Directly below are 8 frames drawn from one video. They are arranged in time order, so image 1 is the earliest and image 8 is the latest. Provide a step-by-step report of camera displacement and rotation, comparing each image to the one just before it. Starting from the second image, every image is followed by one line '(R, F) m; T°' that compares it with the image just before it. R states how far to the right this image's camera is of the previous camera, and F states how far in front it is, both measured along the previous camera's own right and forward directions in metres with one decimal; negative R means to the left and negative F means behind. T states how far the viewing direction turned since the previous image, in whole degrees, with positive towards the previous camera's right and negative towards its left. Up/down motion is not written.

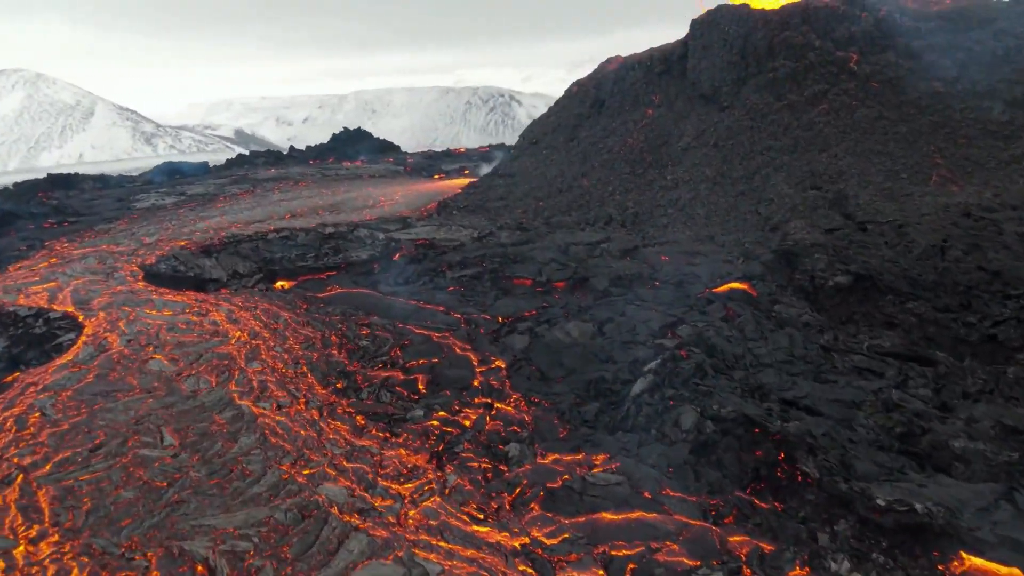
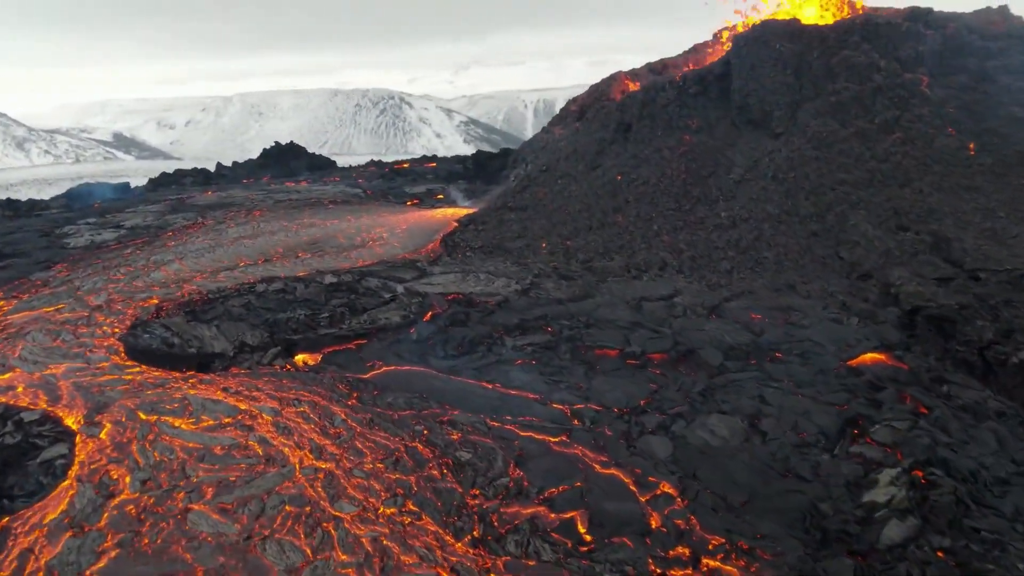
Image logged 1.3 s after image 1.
(-1.8, +2.0) m; +6°
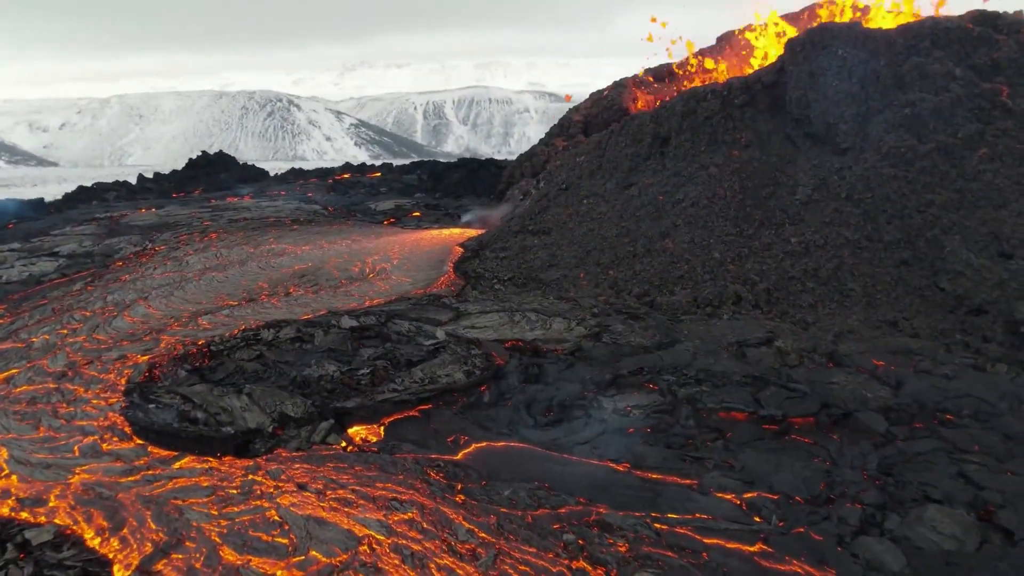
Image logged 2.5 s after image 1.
(-1.7, +1.7) m; +6°
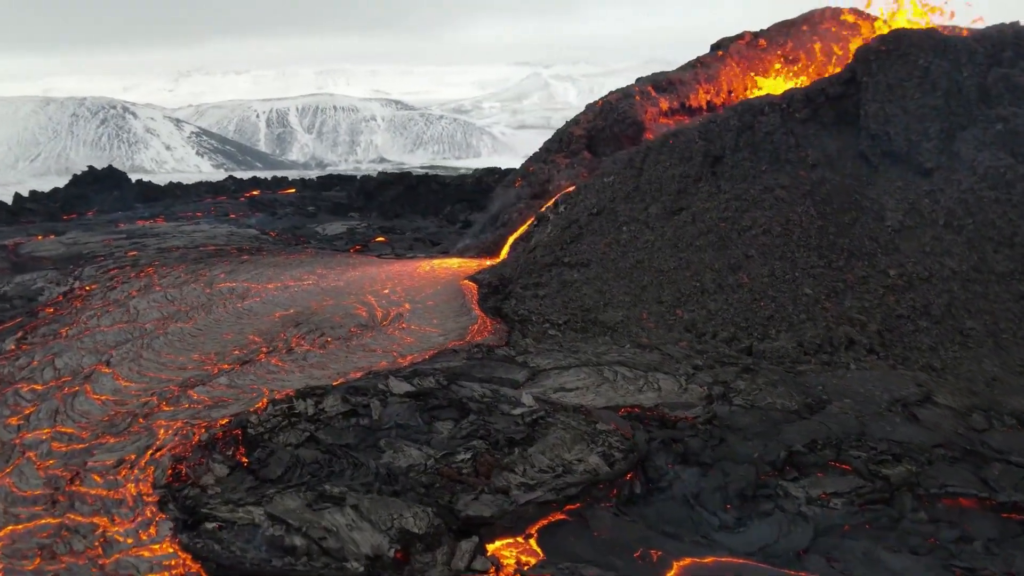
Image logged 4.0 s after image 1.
(-2.1, +1.9) m; +9°
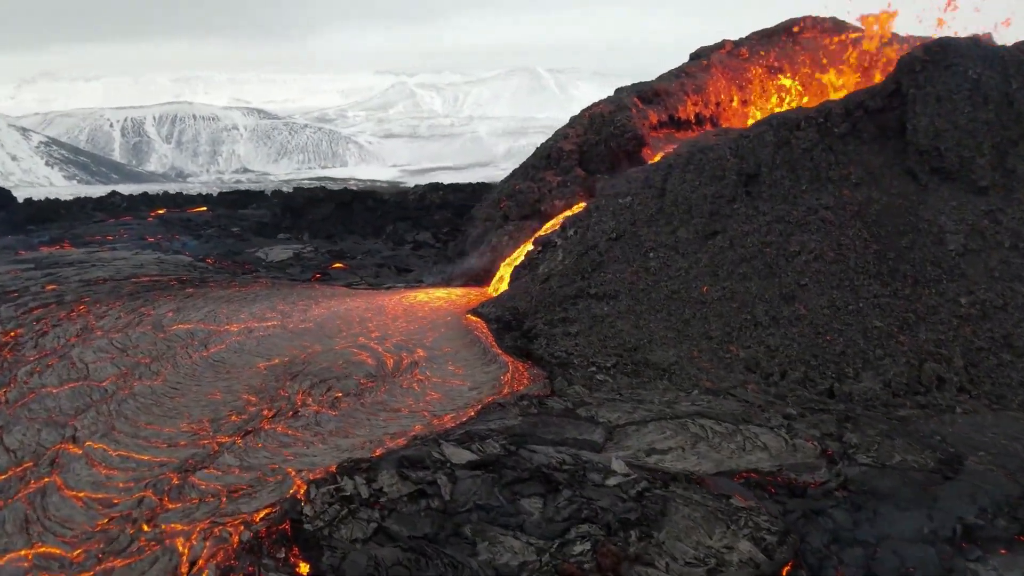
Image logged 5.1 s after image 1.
(-1.5, +1.4) m; +8°
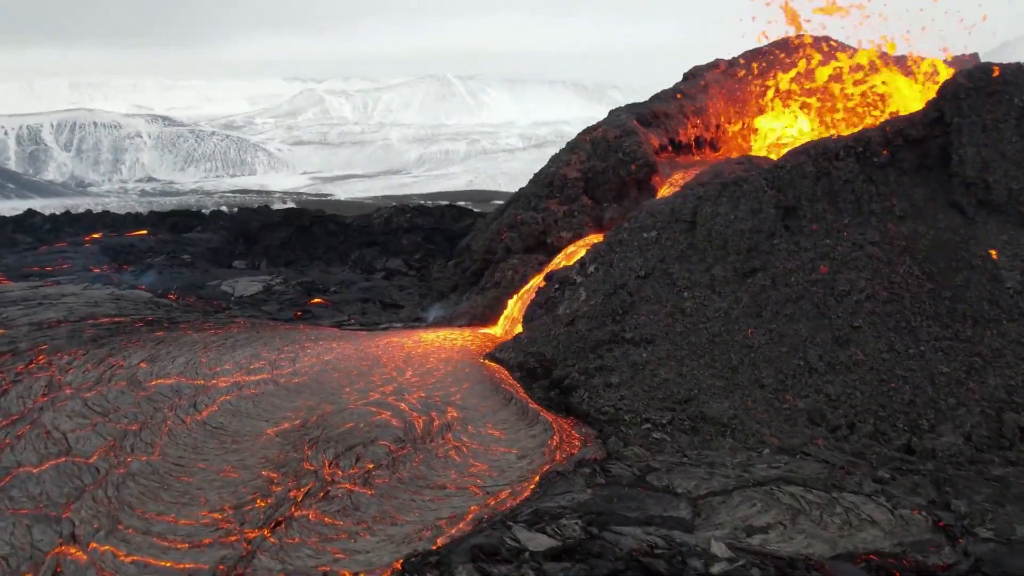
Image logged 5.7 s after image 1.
(-1.1, +0.9) m; +5°
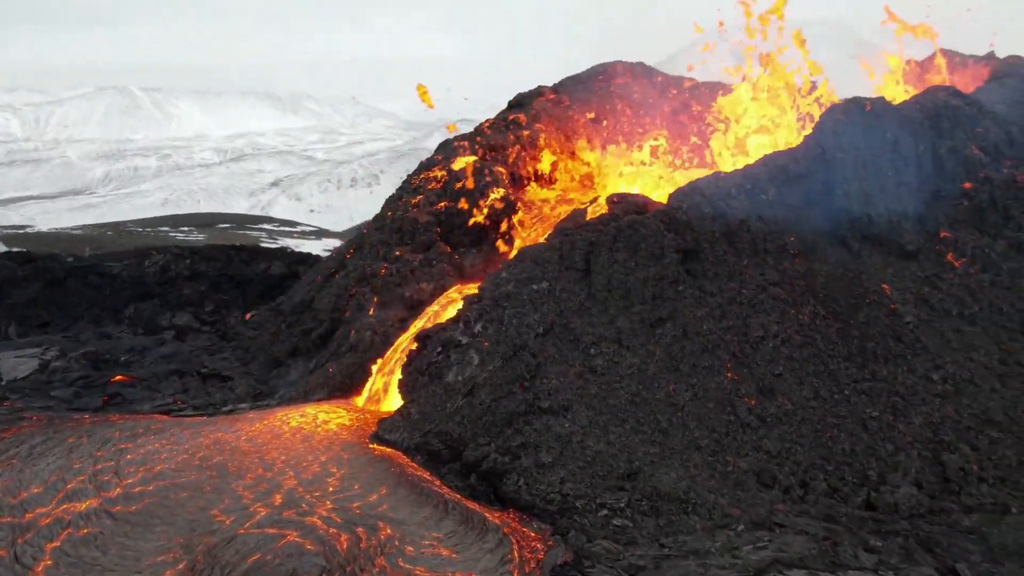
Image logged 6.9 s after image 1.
(-1.5, +1.4) m; +17°
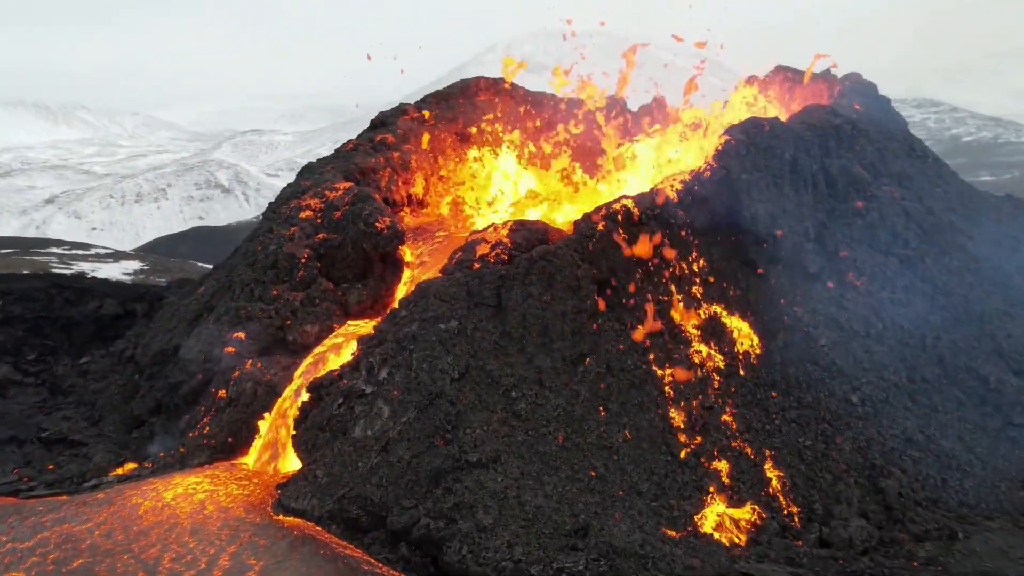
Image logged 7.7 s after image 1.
(-0.9, +0.8) m; +11°
